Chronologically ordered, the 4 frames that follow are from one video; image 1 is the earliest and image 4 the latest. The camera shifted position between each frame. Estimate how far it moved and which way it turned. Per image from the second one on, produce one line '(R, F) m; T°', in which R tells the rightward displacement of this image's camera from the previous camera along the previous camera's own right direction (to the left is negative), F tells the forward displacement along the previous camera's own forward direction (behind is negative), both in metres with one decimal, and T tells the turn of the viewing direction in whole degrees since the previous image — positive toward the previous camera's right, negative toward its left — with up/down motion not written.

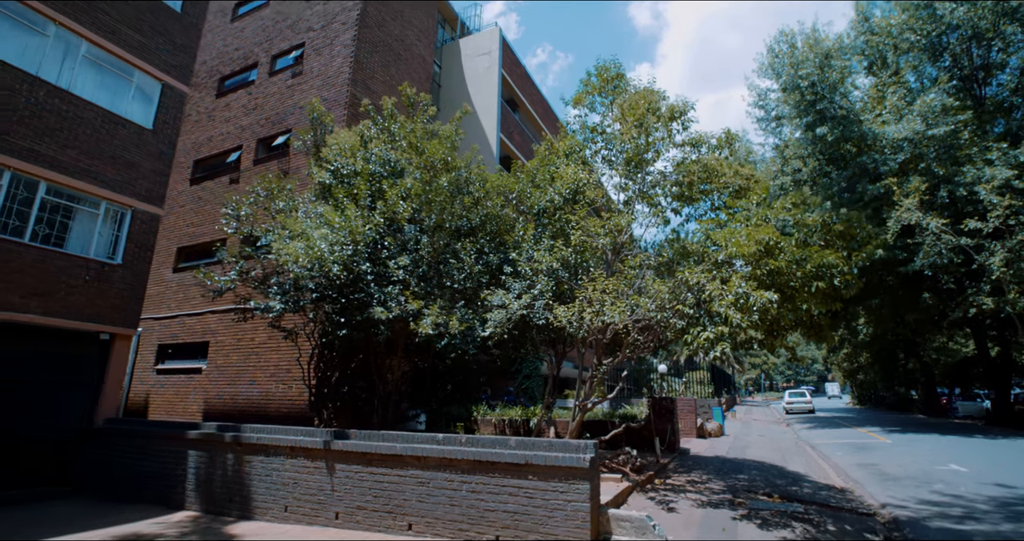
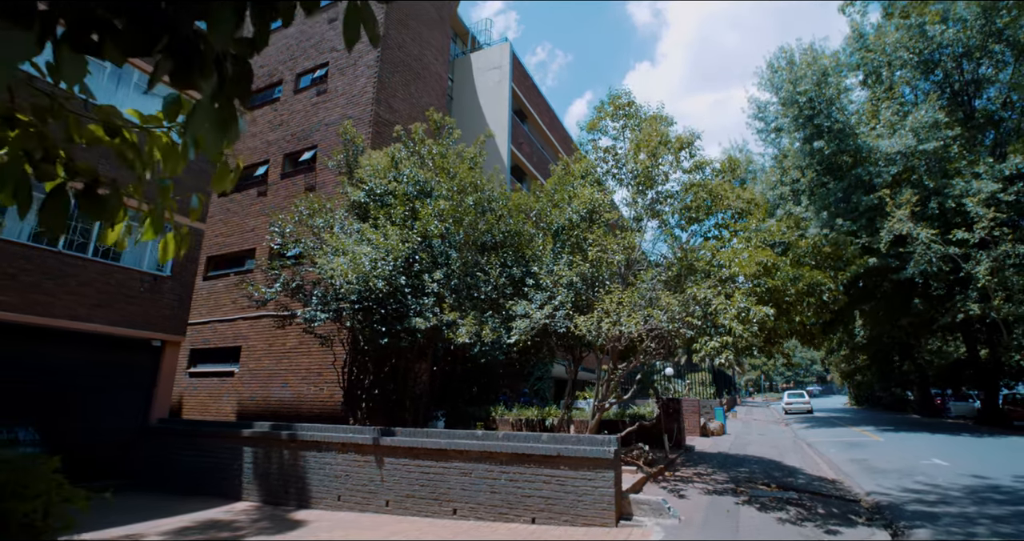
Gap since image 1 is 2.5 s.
(-0.4, -1.0) m; 0°
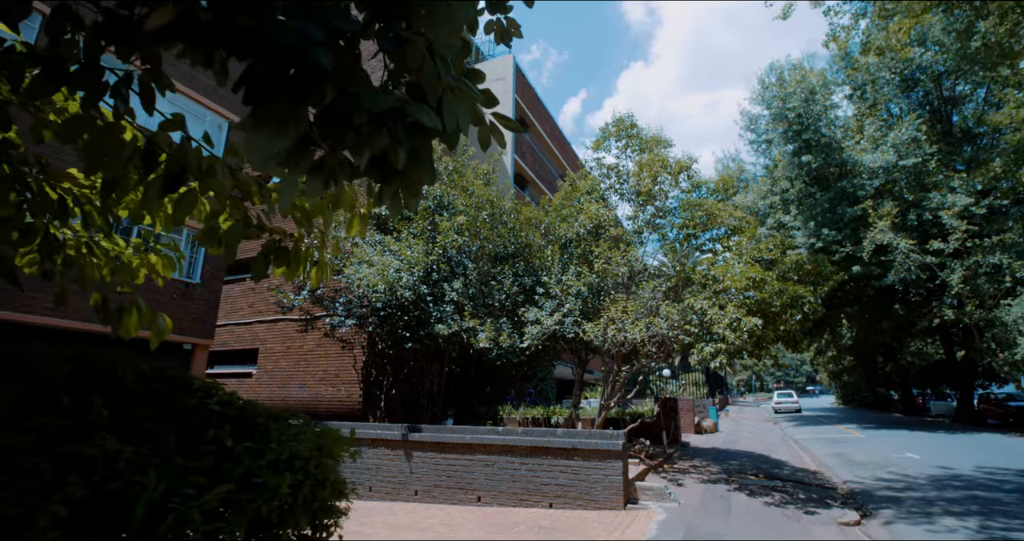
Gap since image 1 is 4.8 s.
(-0.4, -1.0) m; +1°
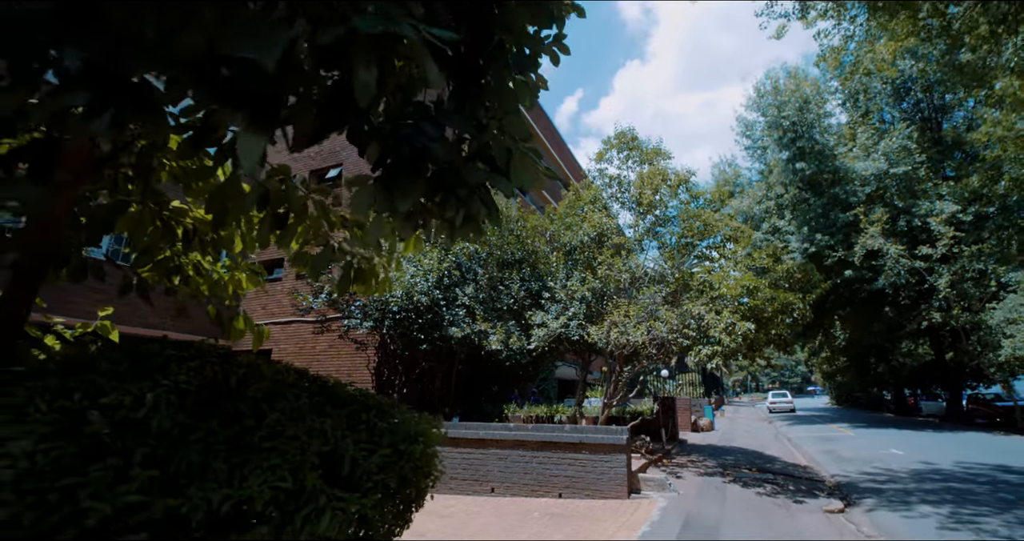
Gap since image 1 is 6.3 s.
(-0.2, -0.7) m; 0°
